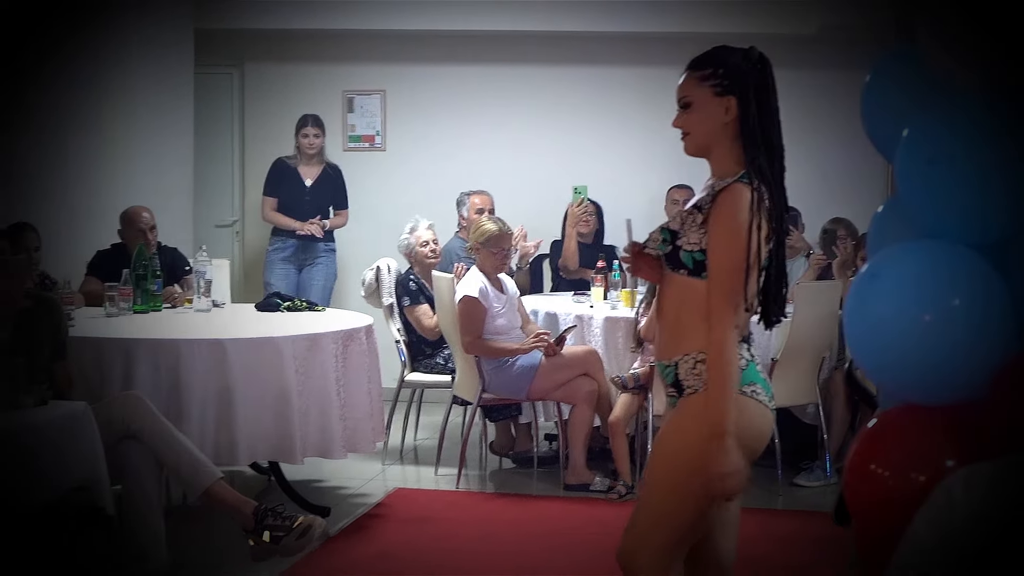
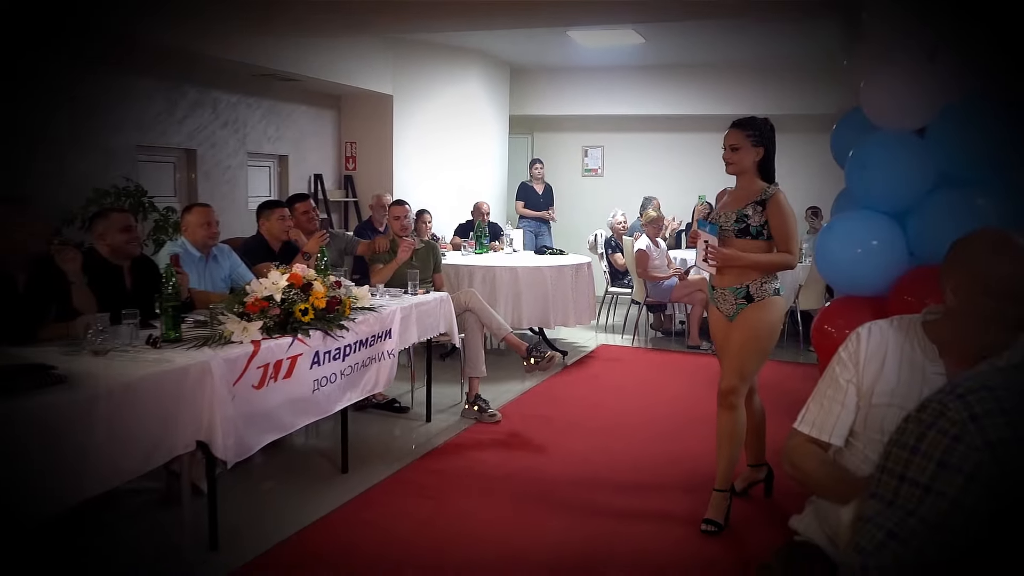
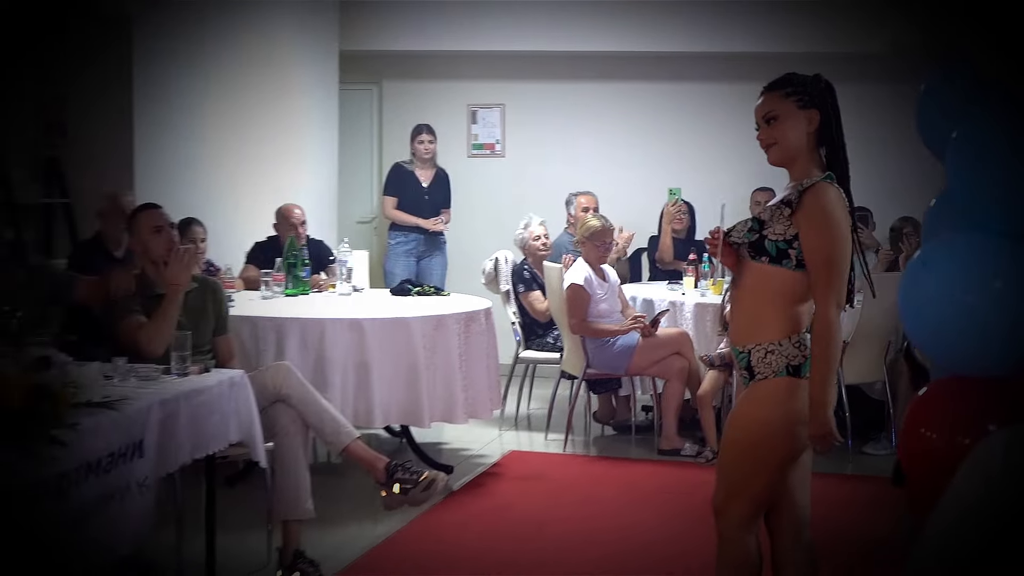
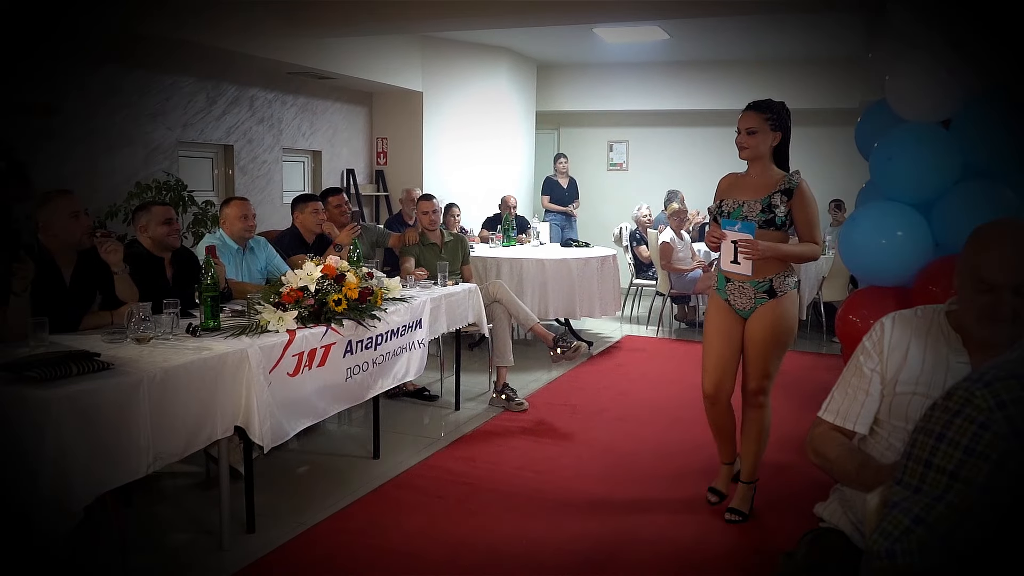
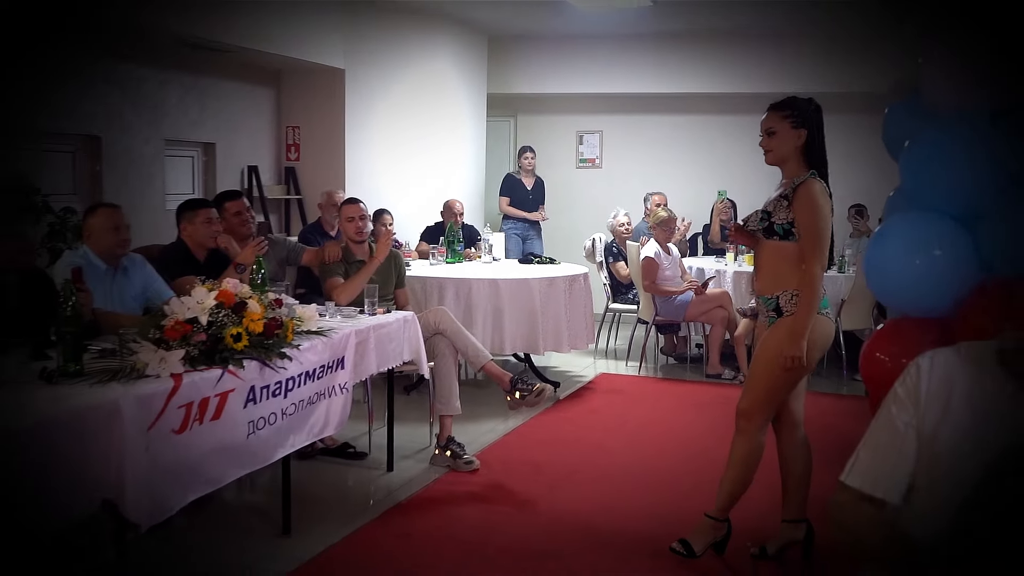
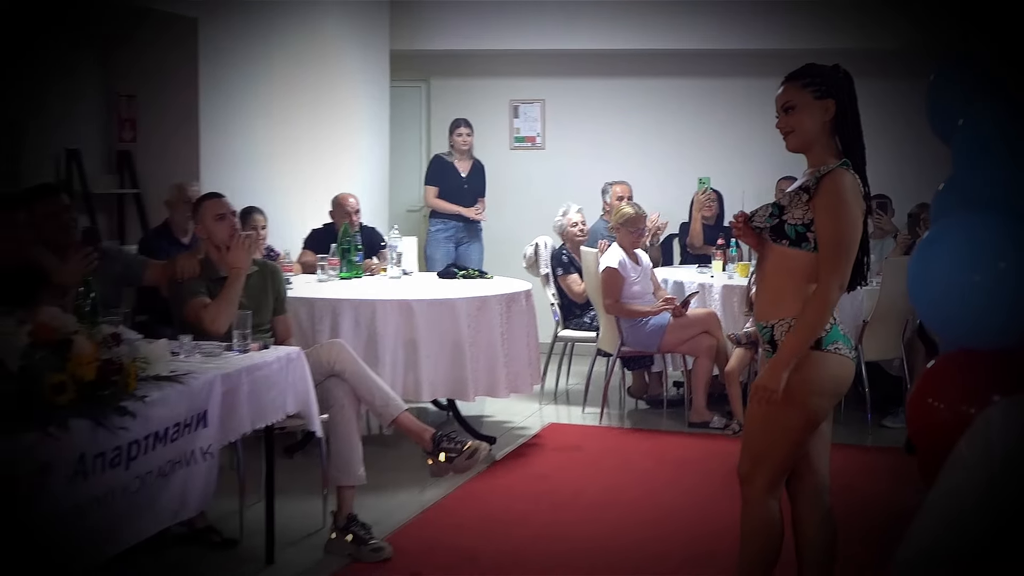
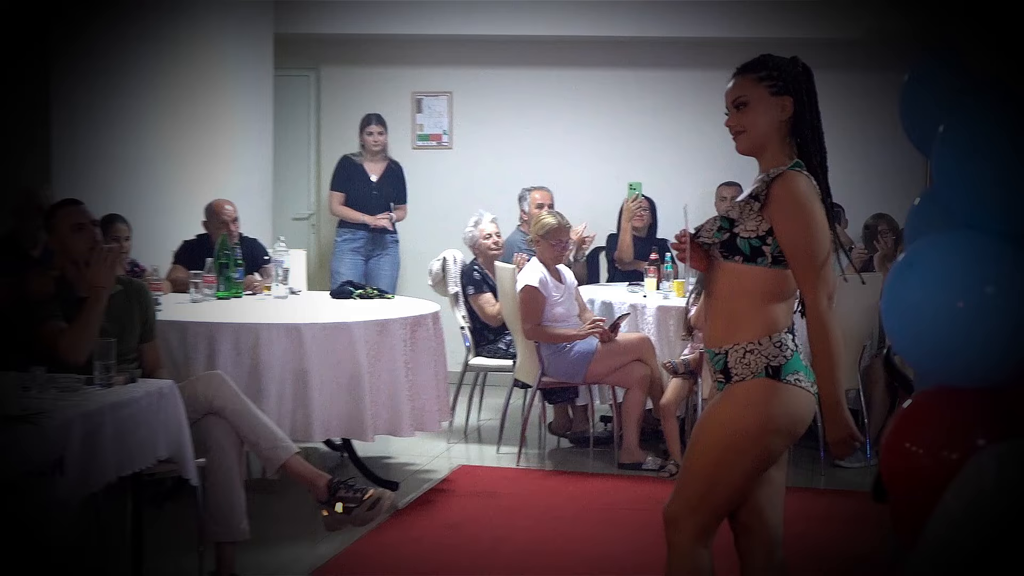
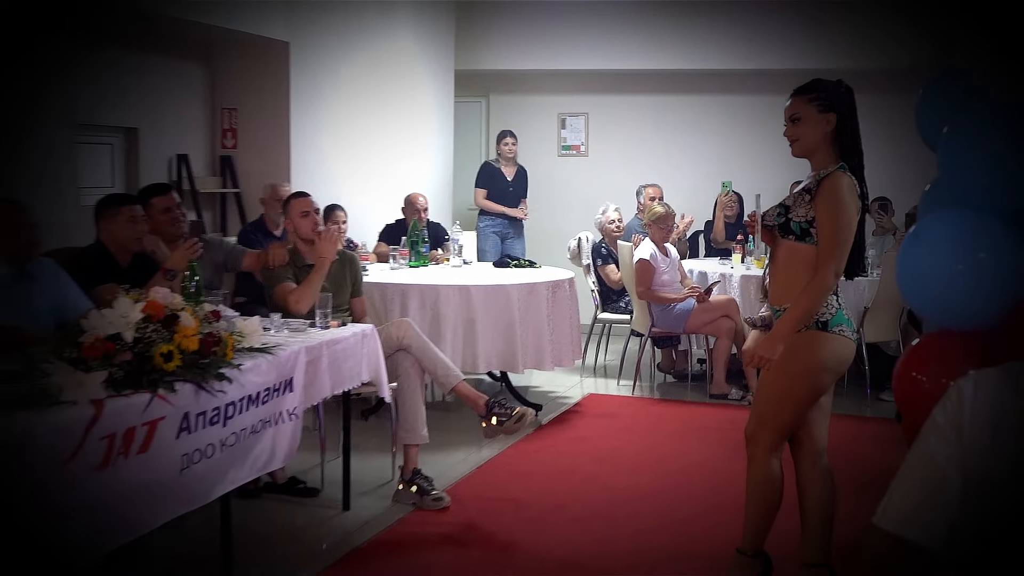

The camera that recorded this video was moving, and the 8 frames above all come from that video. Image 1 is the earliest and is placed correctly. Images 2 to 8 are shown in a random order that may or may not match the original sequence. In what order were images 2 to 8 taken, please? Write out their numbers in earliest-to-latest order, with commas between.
7, 3, 6, 8, 5, 2, 4
